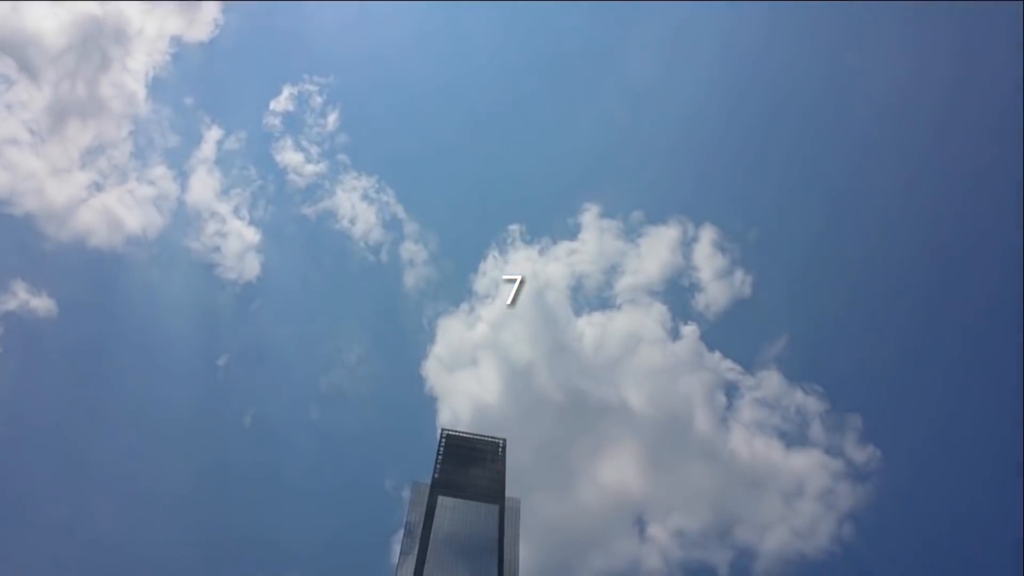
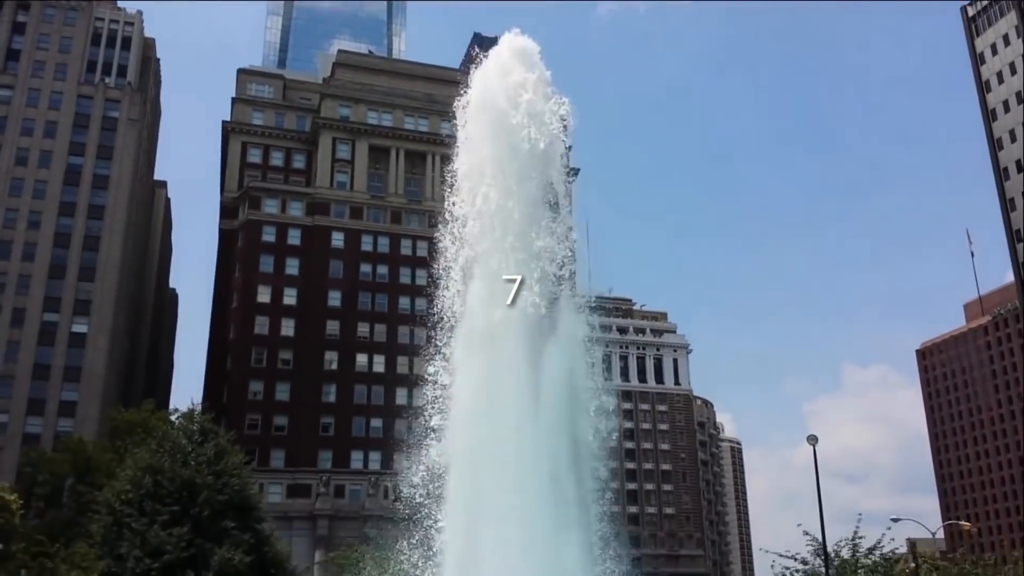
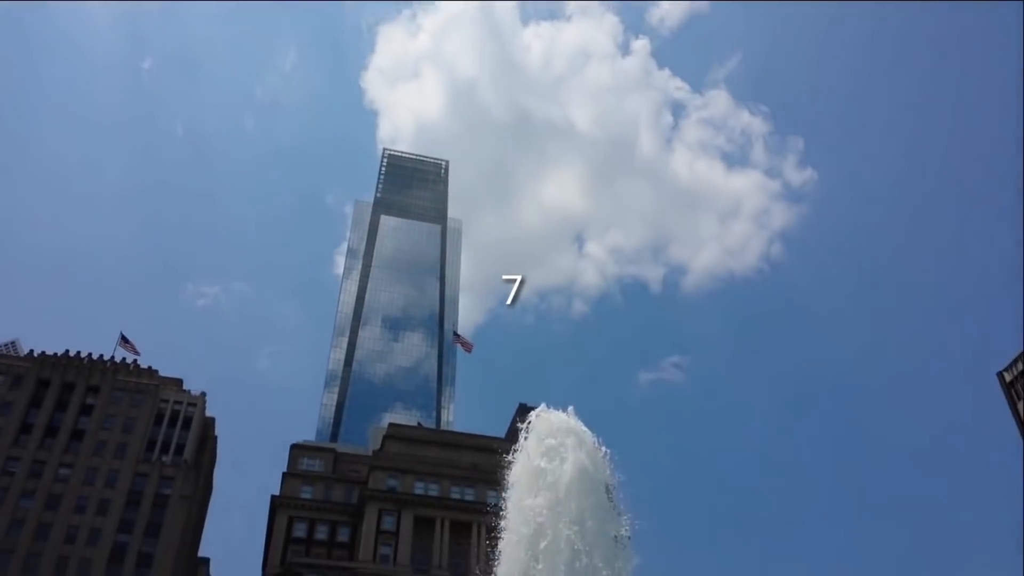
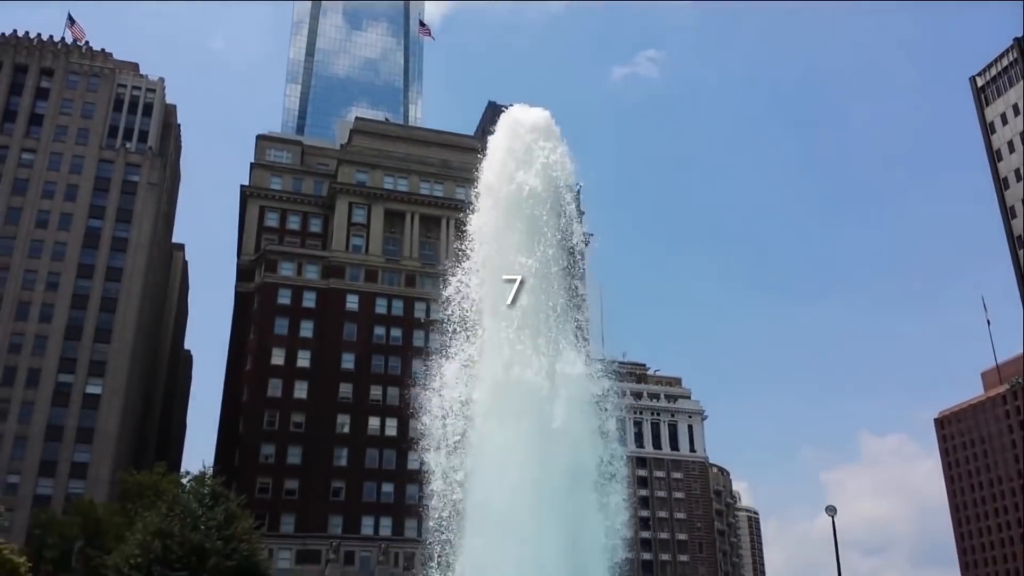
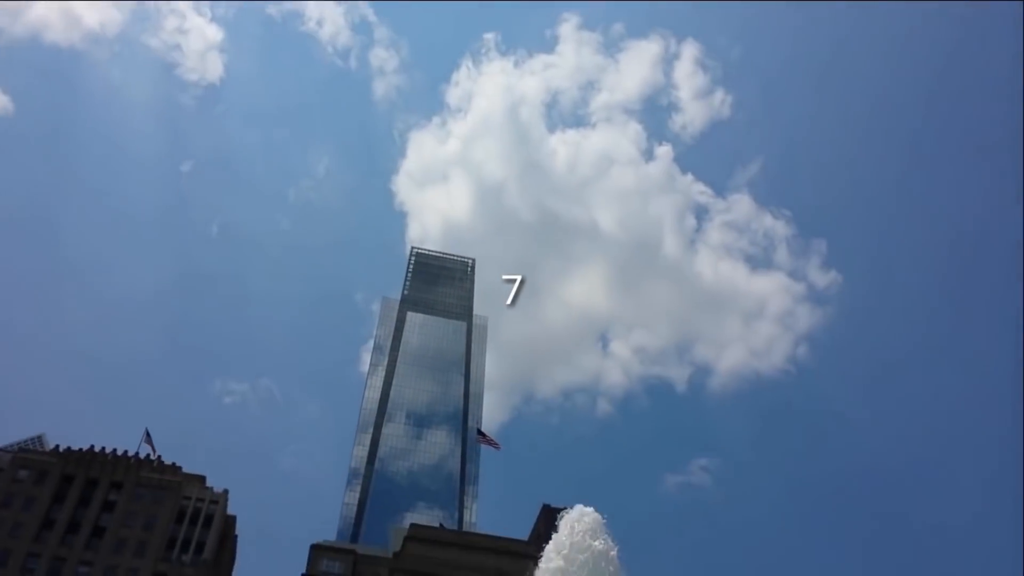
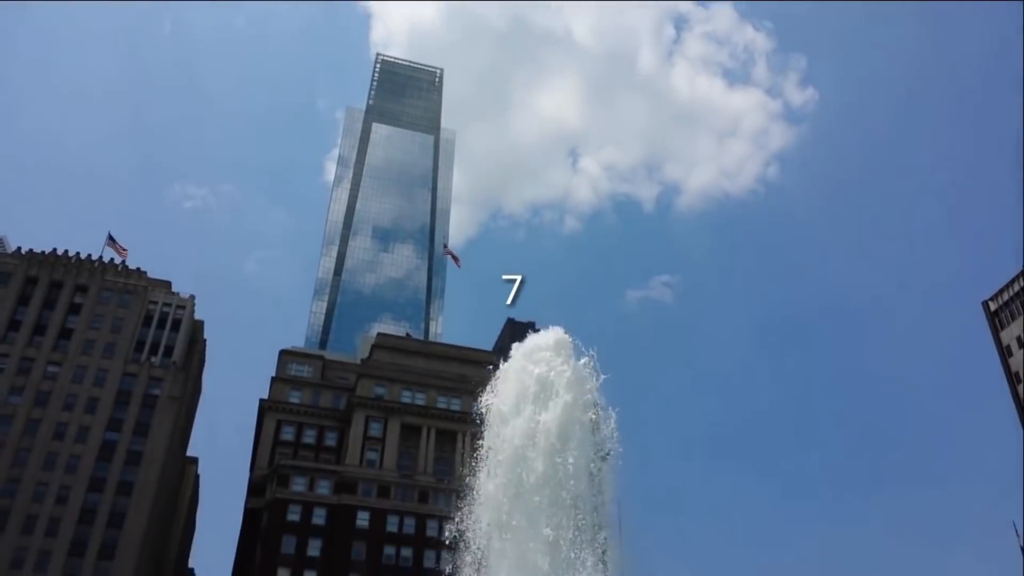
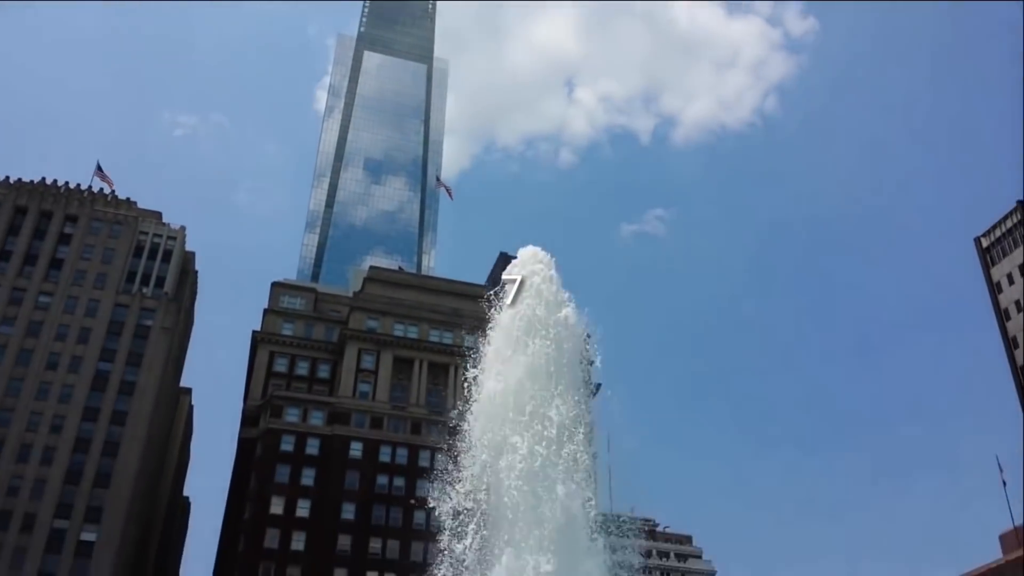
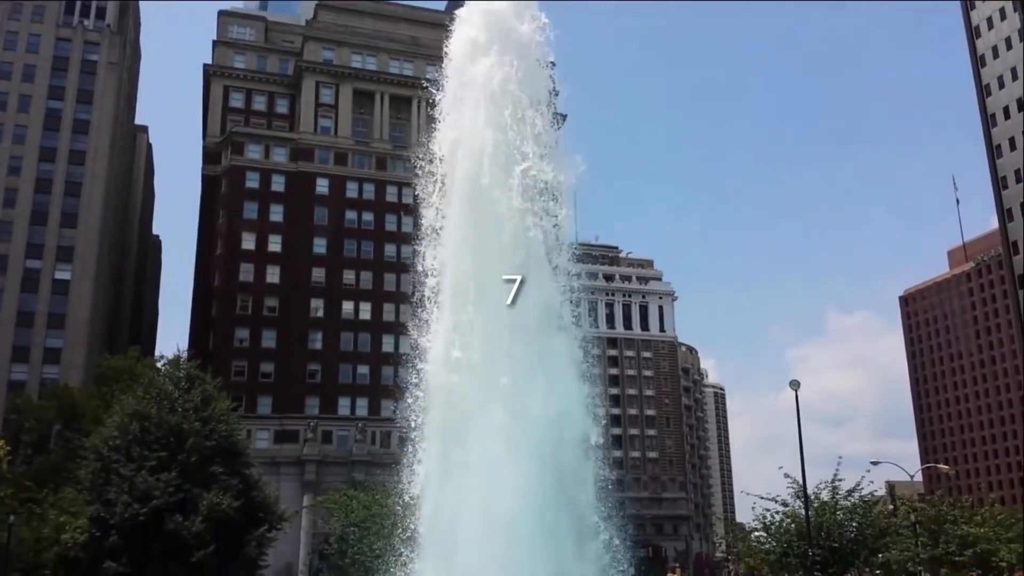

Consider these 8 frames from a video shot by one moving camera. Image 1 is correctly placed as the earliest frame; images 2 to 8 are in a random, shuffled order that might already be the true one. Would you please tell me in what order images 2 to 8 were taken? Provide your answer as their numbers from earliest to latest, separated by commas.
5, 3, 6, 7, 4, 2, 8
